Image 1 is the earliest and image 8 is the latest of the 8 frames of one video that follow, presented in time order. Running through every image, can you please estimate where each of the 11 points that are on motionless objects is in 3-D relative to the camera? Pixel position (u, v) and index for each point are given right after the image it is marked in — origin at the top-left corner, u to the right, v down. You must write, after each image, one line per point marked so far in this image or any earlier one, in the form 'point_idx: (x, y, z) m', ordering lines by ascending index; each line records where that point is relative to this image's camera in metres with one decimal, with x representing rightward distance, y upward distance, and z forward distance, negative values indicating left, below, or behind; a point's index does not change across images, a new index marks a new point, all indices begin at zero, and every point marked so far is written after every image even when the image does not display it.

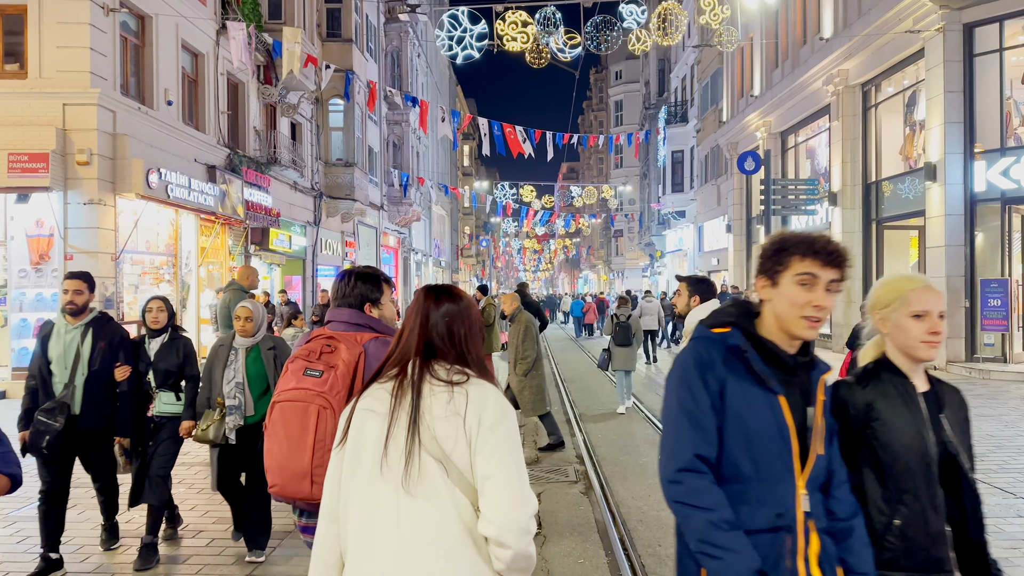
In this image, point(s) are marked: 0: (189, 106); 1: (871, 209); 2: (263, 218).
0: (-7.0, +3.9, +16.2) m
1: (+9.1, +2.0, +18.8) m
2: (-6.1, +1.7, +18.1) m
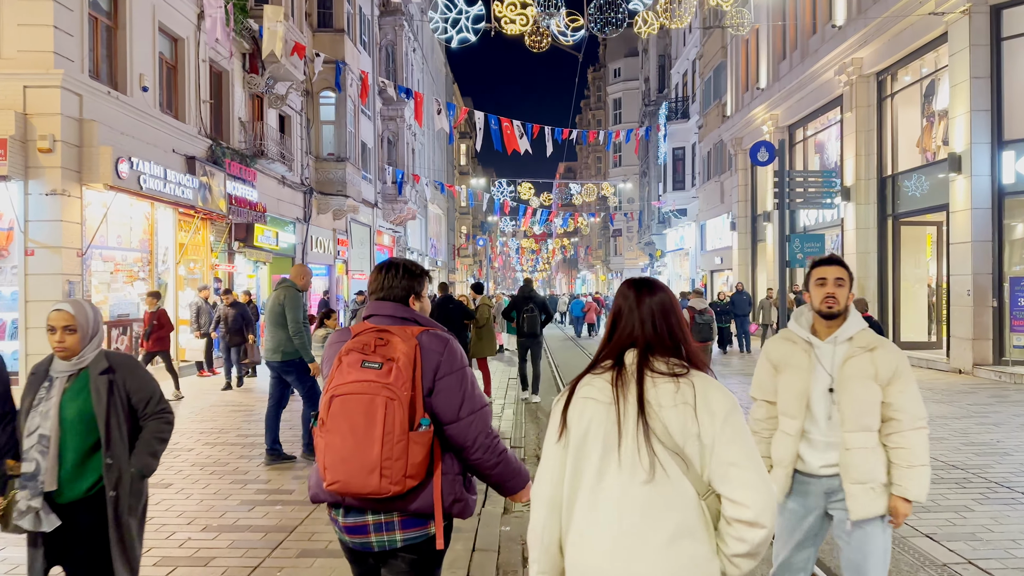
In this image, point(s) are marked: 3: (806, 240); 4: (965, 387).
0: (-7.0, +4.0, +15.2) m
1: (+9.0, +2.0, +17.9) m
2: (-6.1, +1.7, +17.2) m
3: (+5.7, +0.9, +14.3) m
4: (+7.6, -1.7, +12.5) m
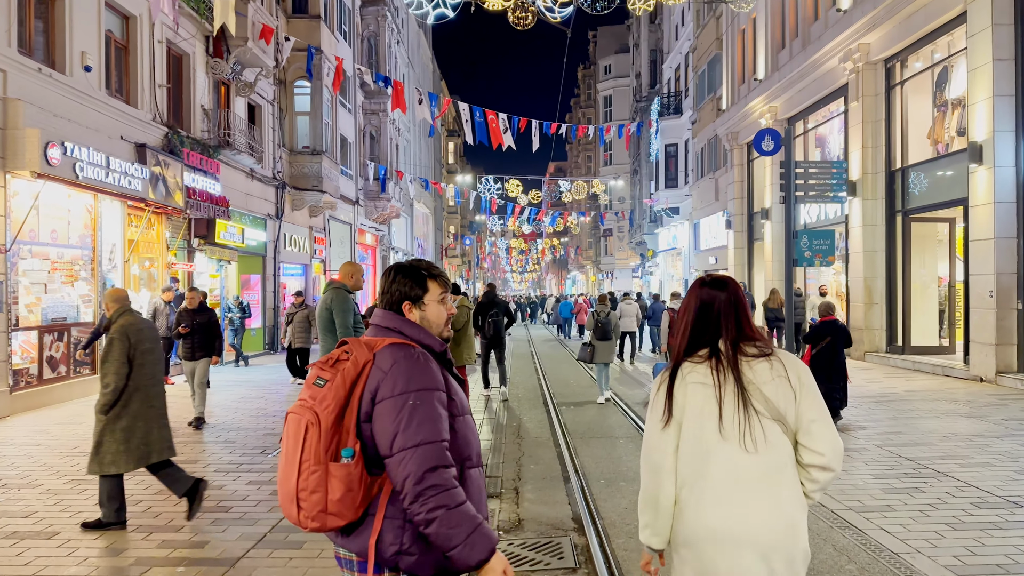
0: (-7.4, +3.9, +13.9) m
1: (+8.7, +2.0, +16.8) m
2: (-6.5, +1.7, +15.9) m
3: (+5.4, +0.9, +13.1) m
4: (+7.3, -1.7, +11.3) m
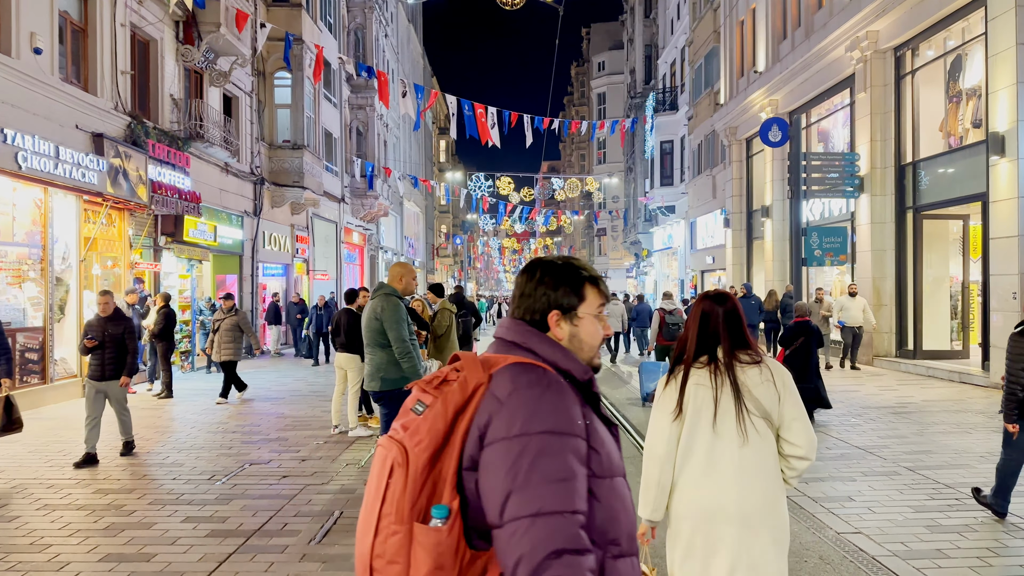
0: (-7.6, +3.9, +12.9) m
1: (+8.4, +2.0, +15.9) m
2: (-6.7, +1.7, +14.9) m
3: (+5.2, +0.9, +12.2) m
4: (+7.1, -1.7, +10.5) m
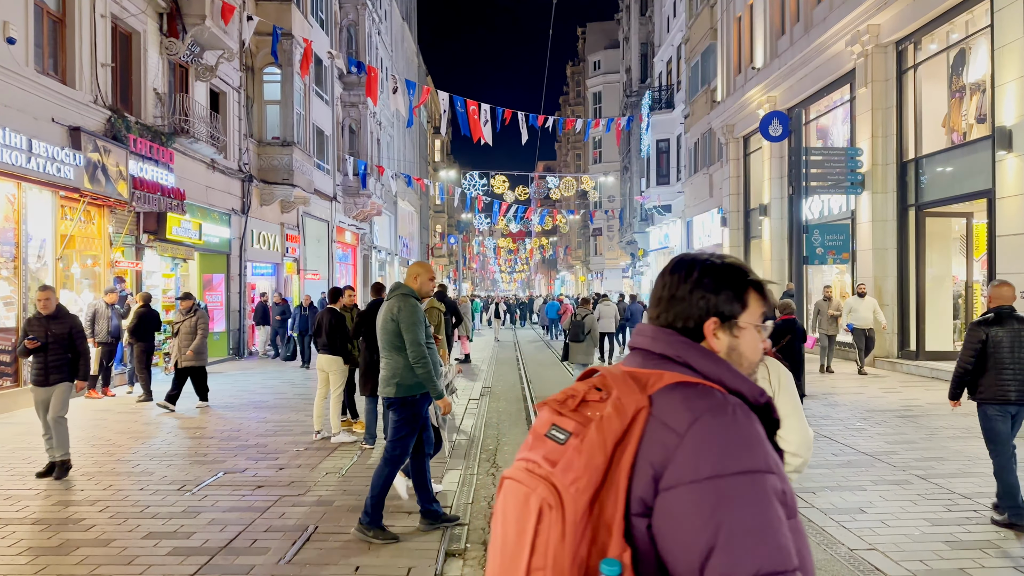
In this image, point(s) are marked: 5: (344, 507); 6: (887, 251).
0: (-7.7, +3.9, +12.4) m
1: (+8.3, +2.0, +15.5) m
2: (-6.9, +1.7, +14.4) m
3: (+5.0, +0.9, +11.8) m
4: (+7.0, -1.7, +10.1) m
5: (-1.3, -1.8, +5.9) m
6: (+8.0, +0.8, +15.9) m
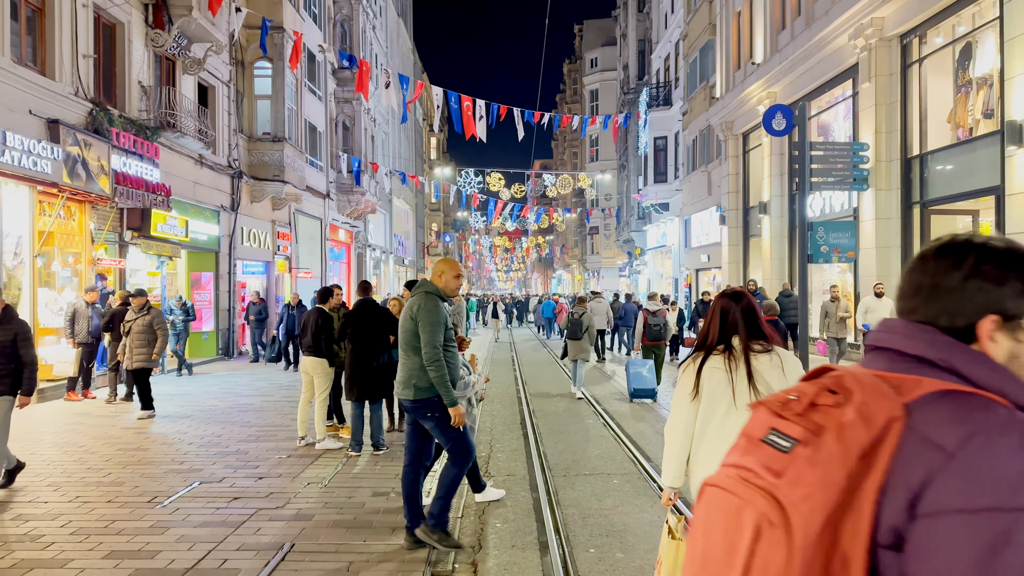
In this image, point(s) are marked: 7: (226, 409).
0: (-7.8, +4.0, +12.0) m
1: (+8.2, +2.0, +15.2) m
2: (-7.0, +1.7, +14.0) m
3: (+4.9, +0.9, +11.5) m
4: (+6.9, -1.7, +9.7) m
5: (-1.4, -1.7, +5.5) m
6: (+7.9, +0.8, +15.6) m
7: (-4.2, -1.8, +10.8) m
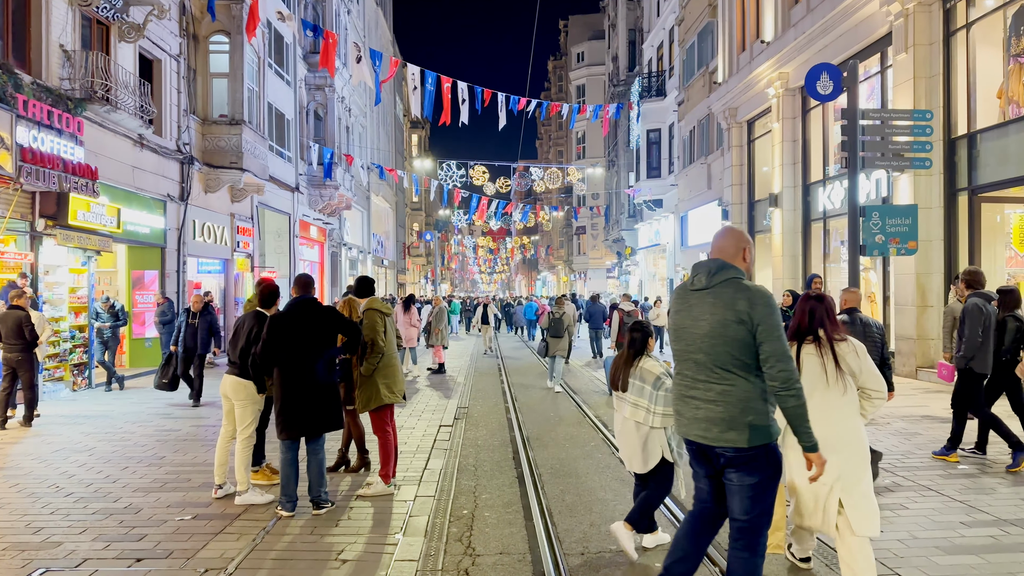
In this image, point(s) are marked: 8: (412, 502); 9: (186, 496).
0: (-7.9, +4.0, +9.7) m
1: (+8.0, +2.0, +13.3) m
2: (-7.2, +1.8, +11.7) m
3: (+4.8, +1.0, +9.5) m
4: (+6.8, -1.6, +7.8) m
5: (-1.4, -1.7, +3.4) m
6: (+7.7, +0.8, +13.6) m
7: (-4.3, -1.7, +8.6) m
8: (-0.8, -1.7, +5.9) m
9: (-2.7, -1.7, +6.2) m
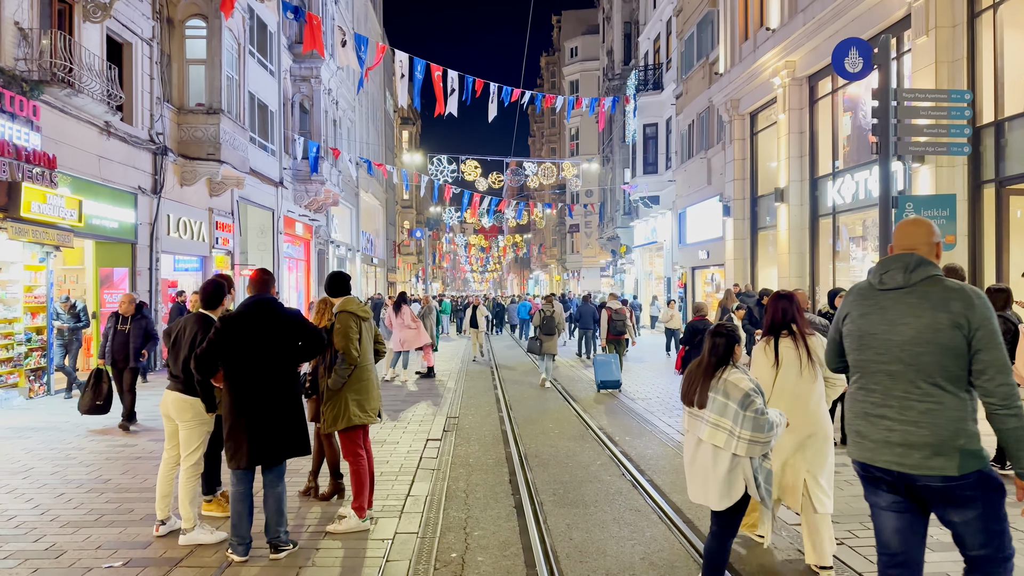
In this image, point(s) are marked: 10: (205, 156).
0: (-8.0, +4.0, +8.7) m
1: (+7.9, +2.1, +12.4) m
2: (-7.2, +1.8, +10.7) m
3: (+4.7, +1.0, +8.6) m
4: (+6.8, -1.6, +6.9) m
5: (-1.4, -1.7, +2.4) m
6: (+7.6, +0.8, +12.8) m
7: (-4.3, -1.7, +7.6) m
8: (-0.8, -1.7, +4.9) m
9: (-2.7, -1.7, +5.2) m
10: (-7.2, +3.1, +17.7) m
